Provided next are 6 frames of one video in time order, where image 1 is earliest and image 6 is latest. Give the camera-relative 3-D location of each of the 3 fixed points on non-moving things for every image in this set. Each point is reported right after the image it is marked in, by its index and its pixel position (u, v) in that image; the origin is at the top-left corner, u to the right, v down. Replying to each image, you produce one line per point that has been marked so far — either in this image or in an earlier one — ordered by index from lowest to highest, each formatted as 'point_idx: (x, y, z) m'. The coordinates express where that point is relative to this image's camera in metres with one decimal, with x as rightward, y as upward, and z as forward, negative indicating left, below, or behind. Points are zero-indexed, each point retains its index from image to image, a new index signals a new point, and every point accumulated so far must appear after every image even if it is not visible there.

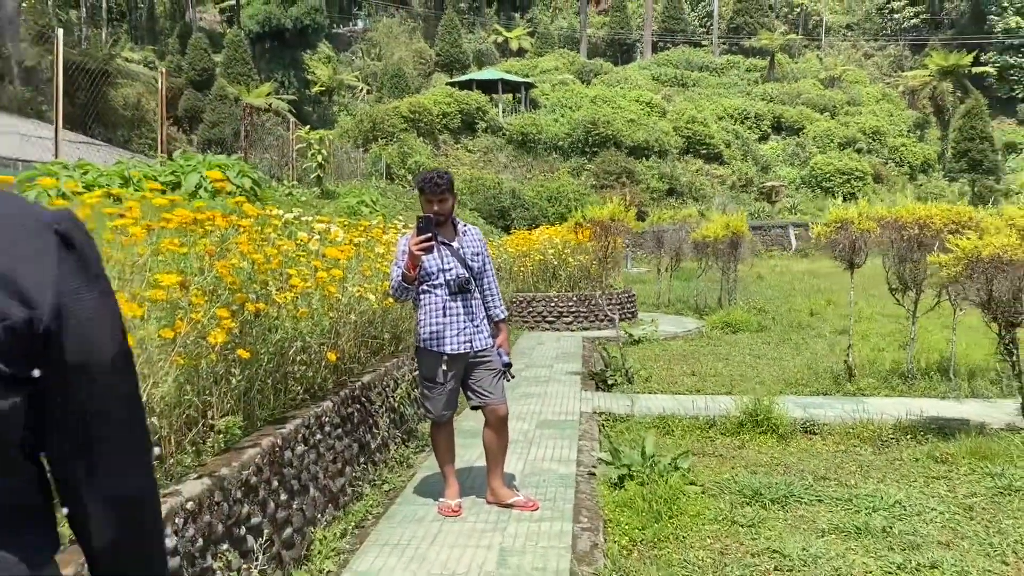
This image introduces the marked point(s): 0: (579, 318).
0: (+0.8, -0.4, +10.7) m
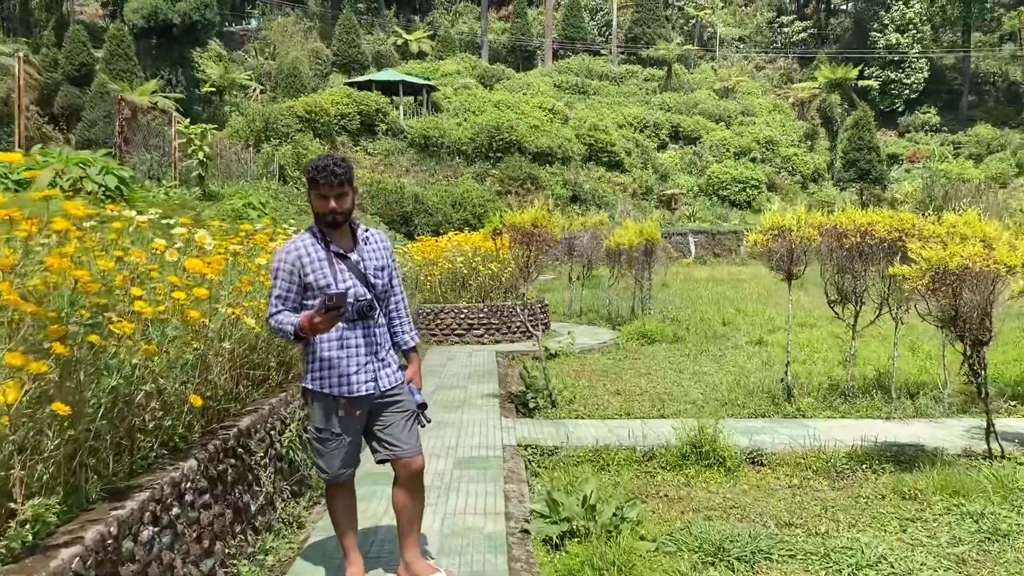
0: (-0.2, -0.5, +10.0) m
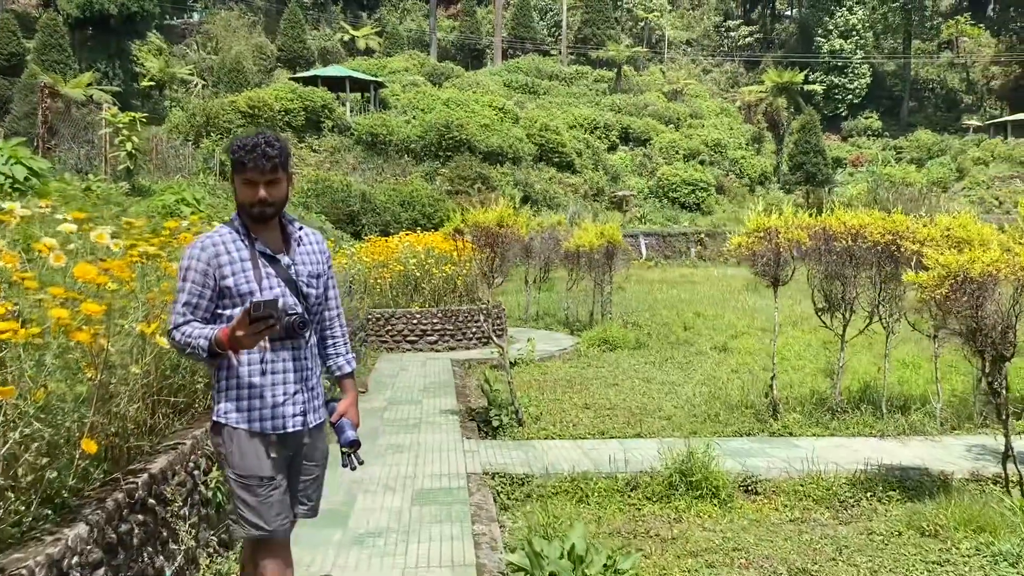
0: (-0.7, -0.5, +9.4) m
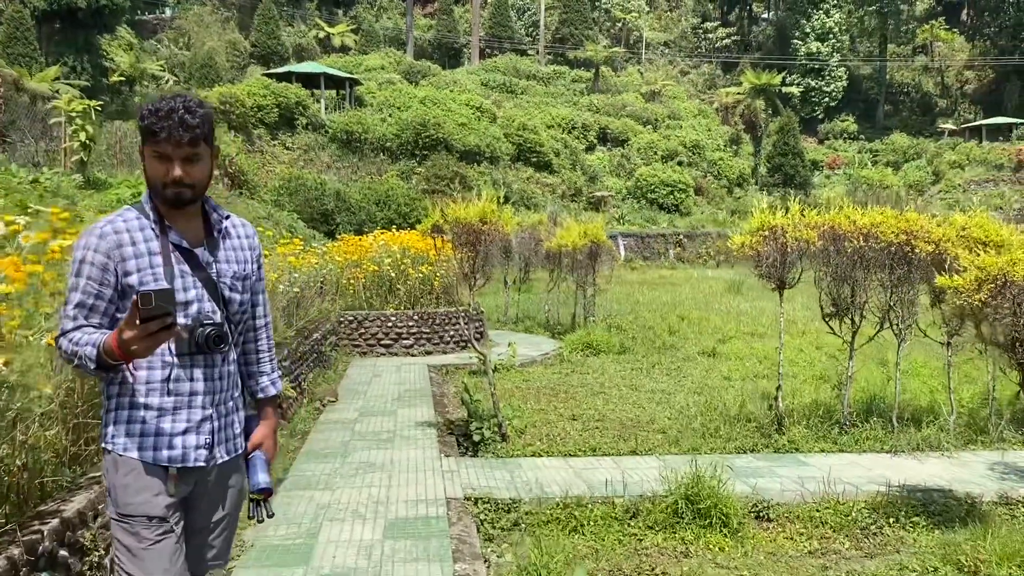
0: (-0.9, -0.5, +9.0) m
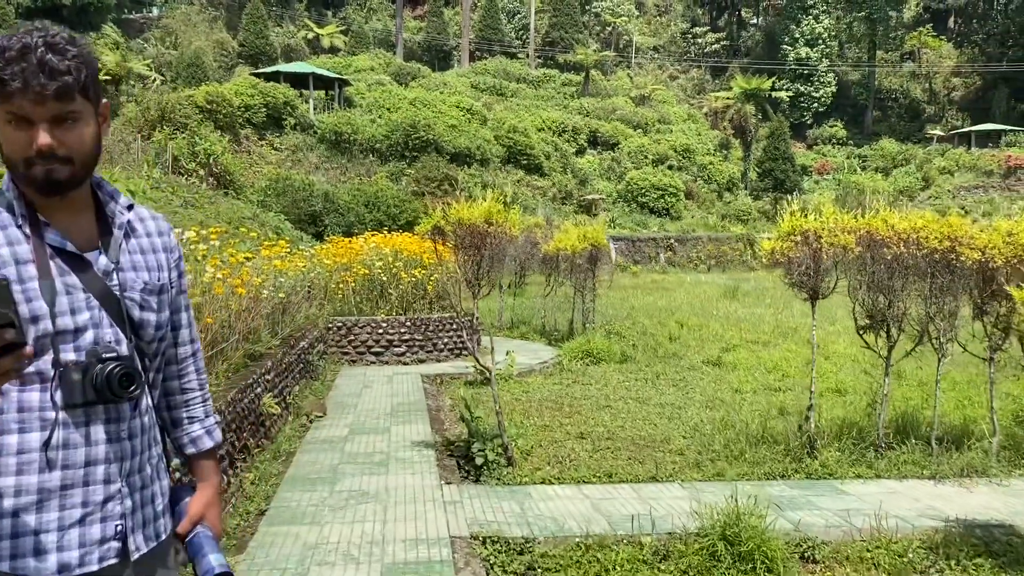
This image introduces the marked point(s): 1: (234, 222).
0: (-0.9, -0.6, +8.5) m
1: (-2.9, +0.7, +9.5) m
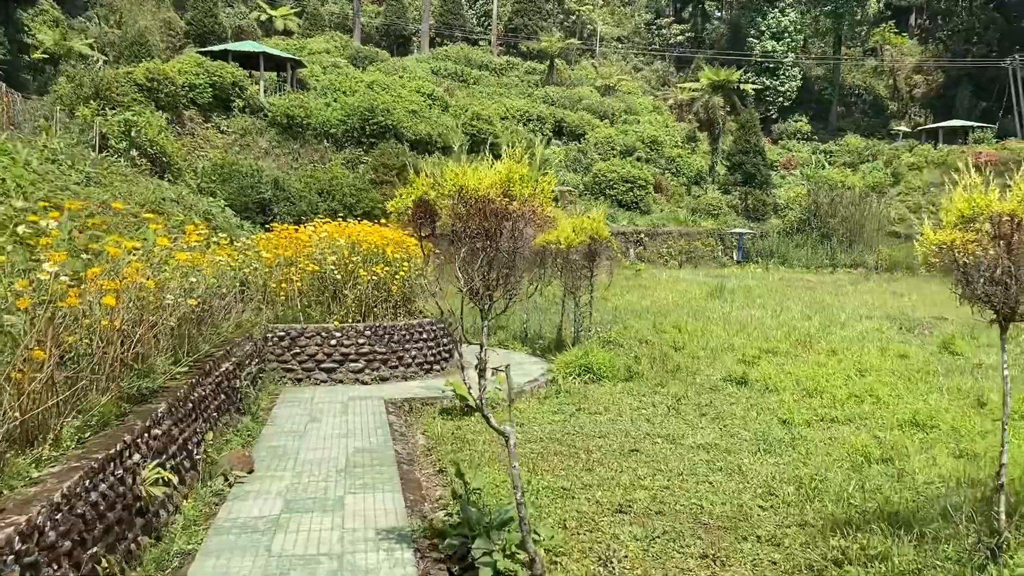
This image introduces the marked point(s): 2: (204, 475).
0: (-1.1, -0.6, +6.8) m
1: (-3.1, +0.7, +7.7) m
2: (-1.4, -0.8, +3.9) m
